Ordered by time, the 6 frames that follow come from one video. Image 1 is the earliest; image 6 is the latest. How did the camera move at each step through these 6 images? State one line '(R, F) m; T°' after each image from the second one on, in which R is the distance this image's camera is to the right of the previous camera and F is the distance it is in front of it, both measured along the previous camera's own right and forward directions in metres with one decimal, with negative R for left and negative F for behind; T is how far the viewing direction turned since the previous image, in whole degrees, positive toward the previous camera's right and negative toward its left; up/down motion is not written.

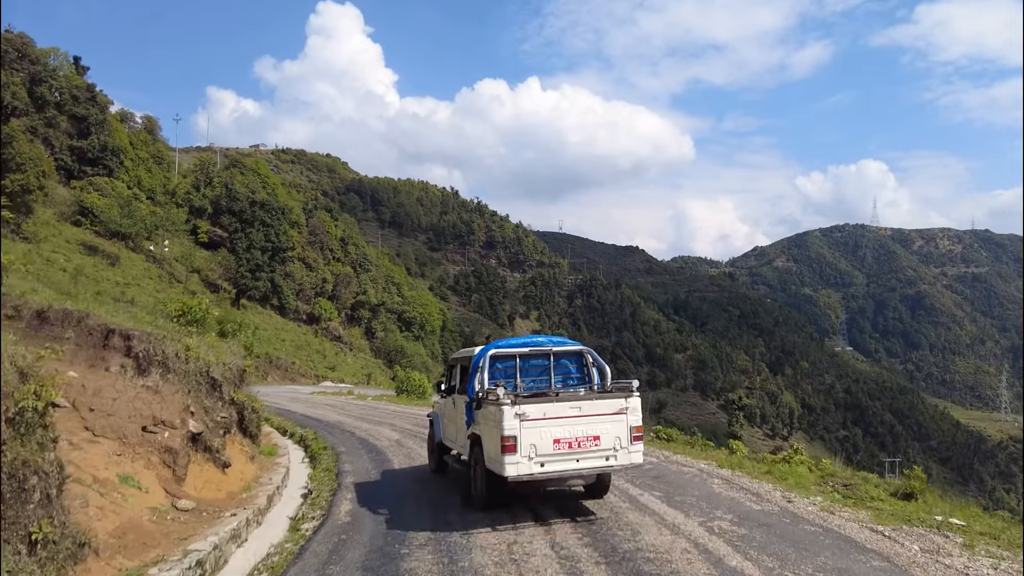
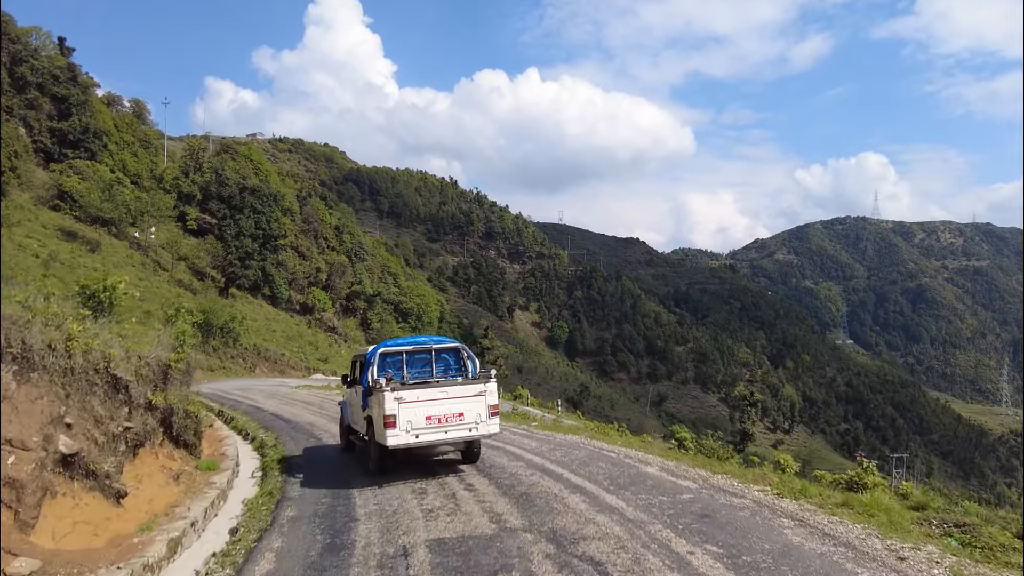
(0.0, +1.6) m; 0°
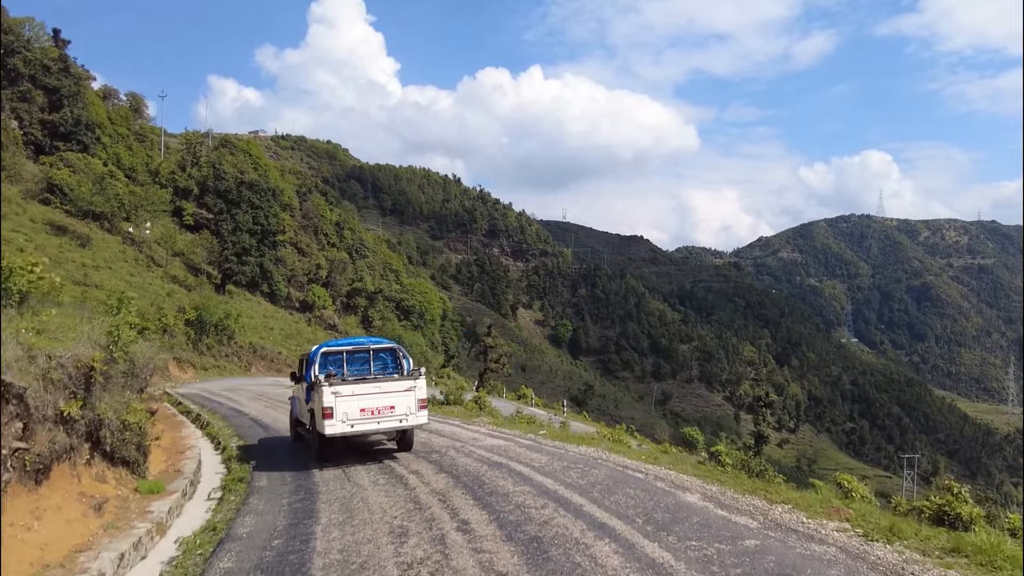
(0.0, +1.2) m; 0°
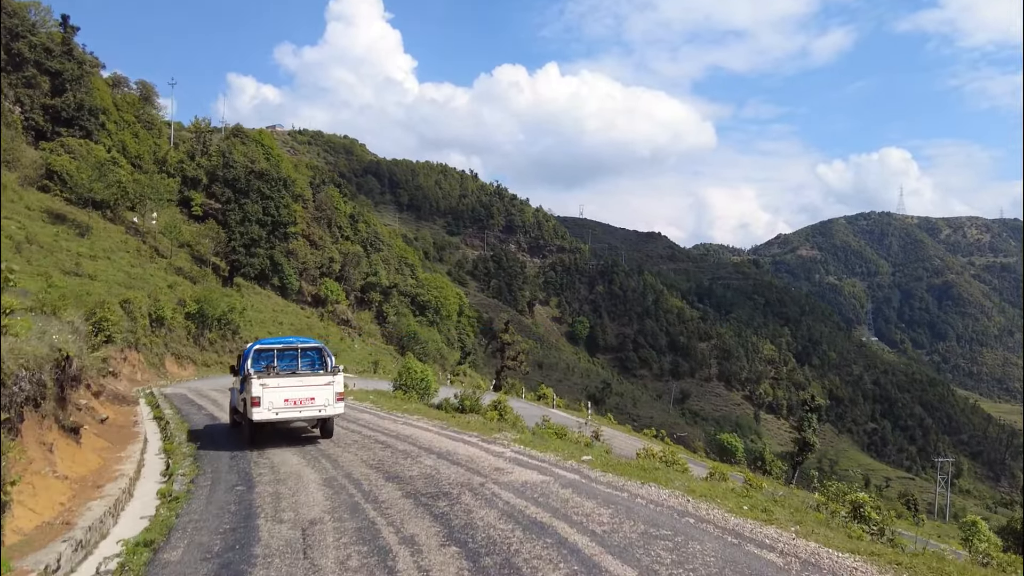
(-0.2, +2.2) m; -2°
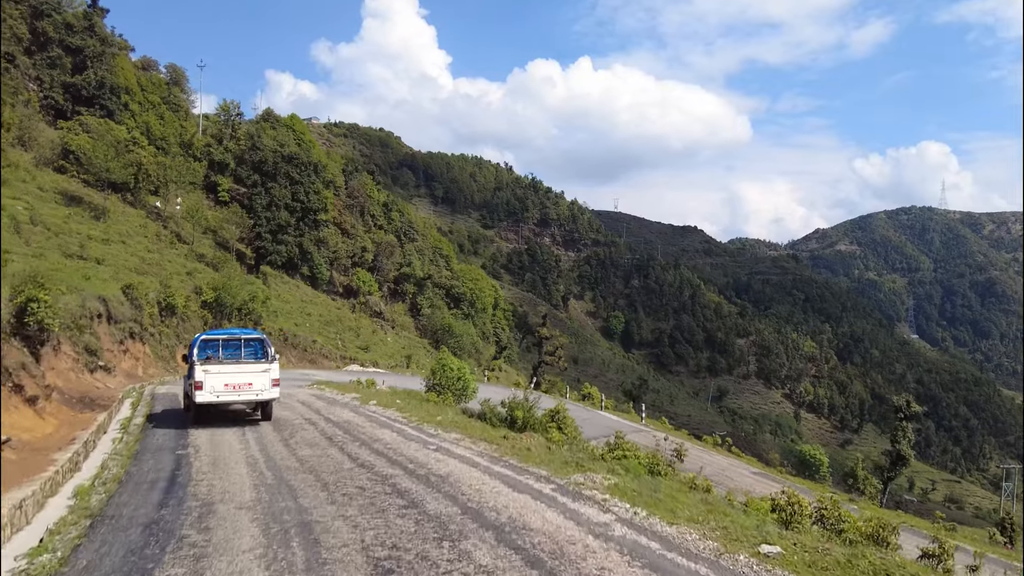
(-0.6, +3.1) m; -3°
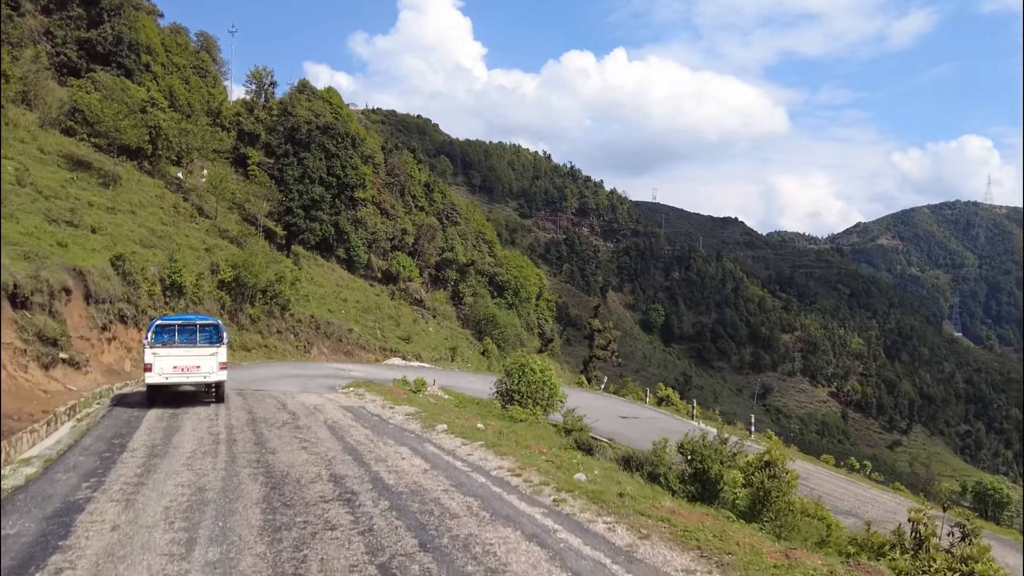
(-1.6, +4.8) m; -3°
